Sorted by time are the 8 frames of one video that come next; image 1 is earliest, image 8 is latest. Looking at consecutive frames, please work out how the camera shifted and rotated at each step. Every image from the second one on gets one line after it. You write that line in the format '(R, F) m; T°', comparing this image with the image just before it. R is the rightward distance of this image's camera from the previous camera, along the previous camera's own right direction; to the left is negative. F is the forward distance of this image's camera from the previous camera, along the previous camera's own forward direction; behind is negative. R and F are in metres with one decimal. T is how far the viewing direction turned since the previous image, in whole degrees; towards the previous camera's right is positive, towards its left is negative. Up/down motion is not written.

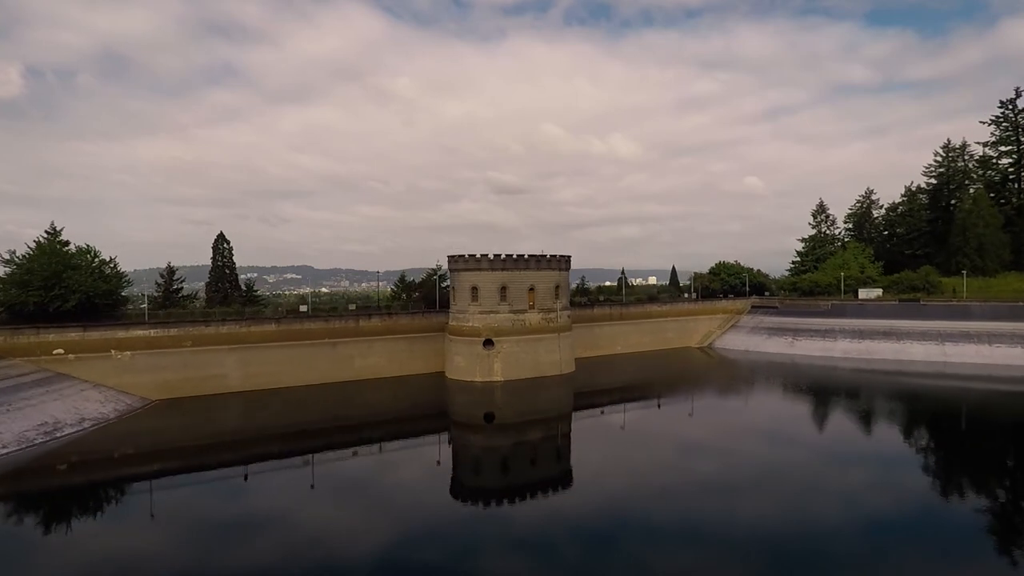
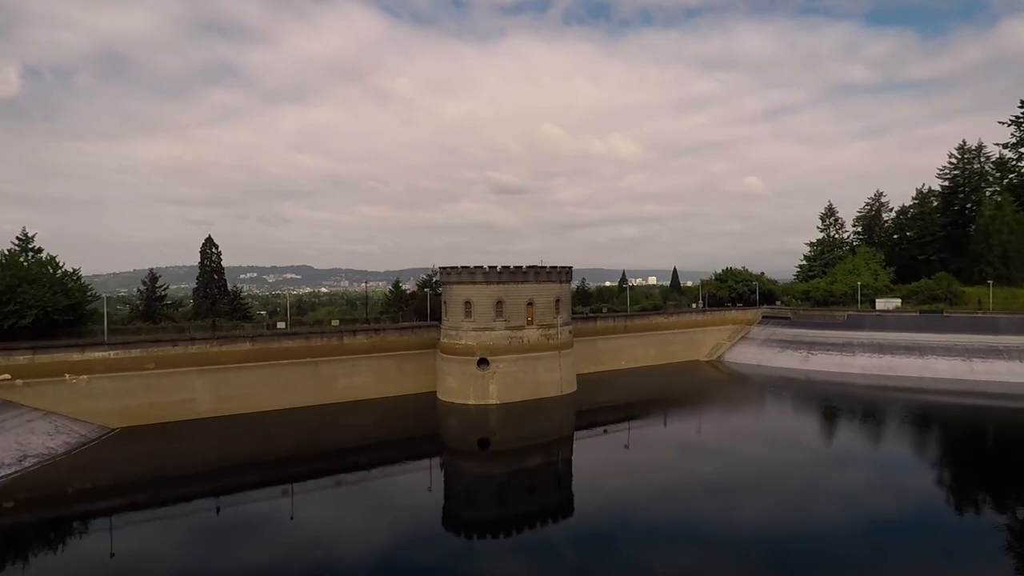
(+0.2, +2.7) m; 0°
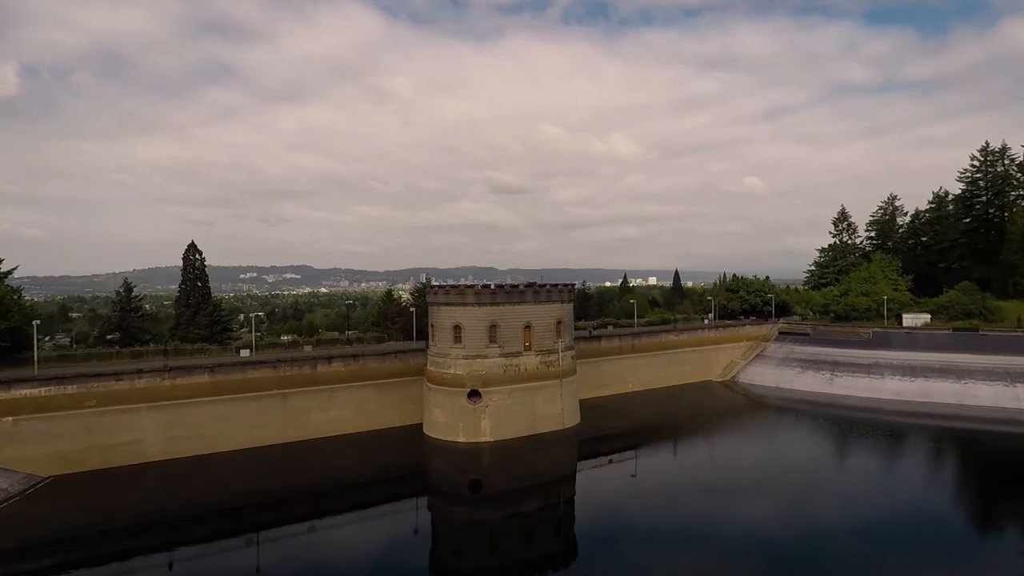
(+0.2, +3.6) m; 0°
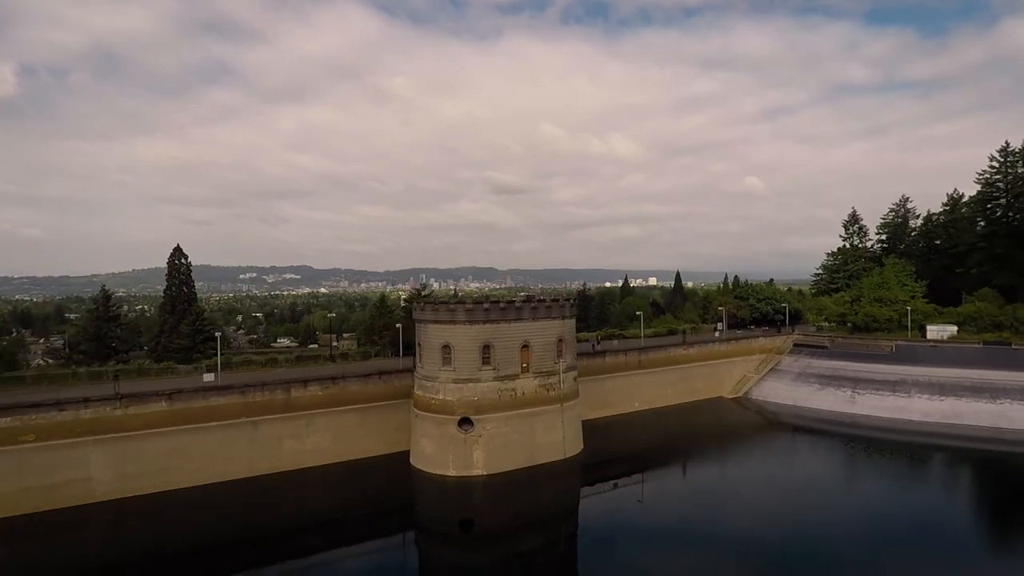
(+0.2, +2.8) m; 0°
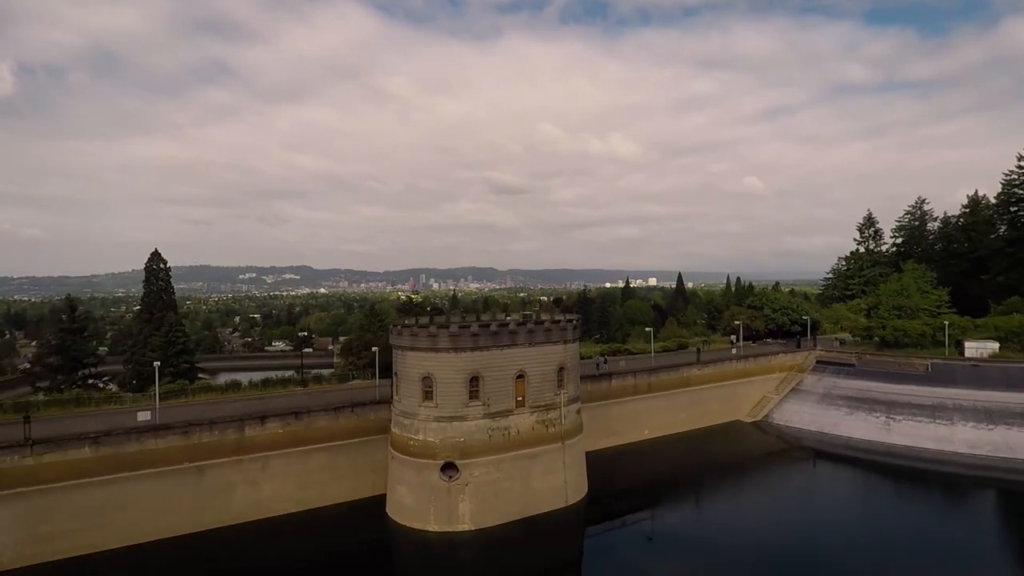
(+0.3, +3.7) m; 0°
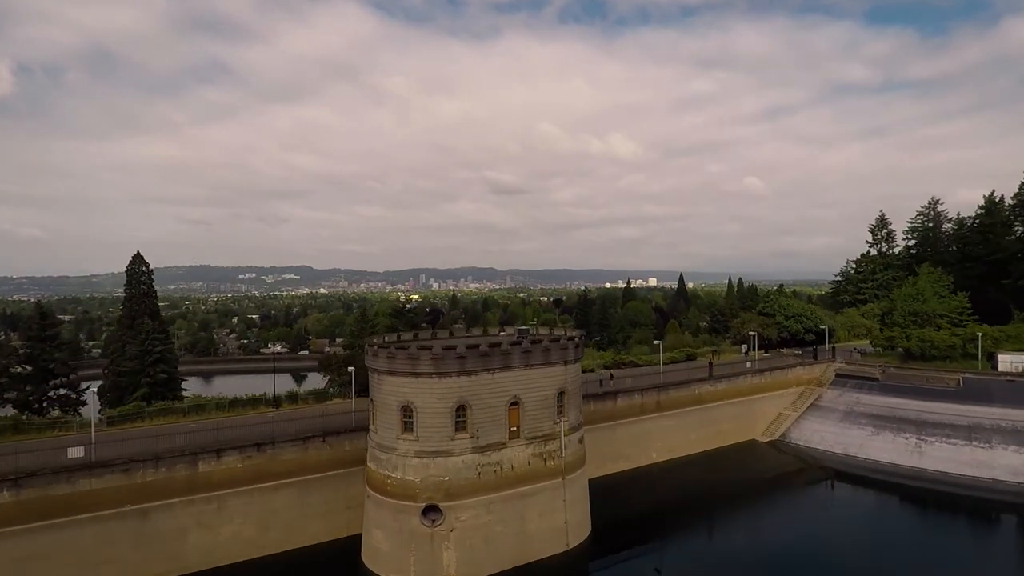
(+0.2, +2.8) m; 0°
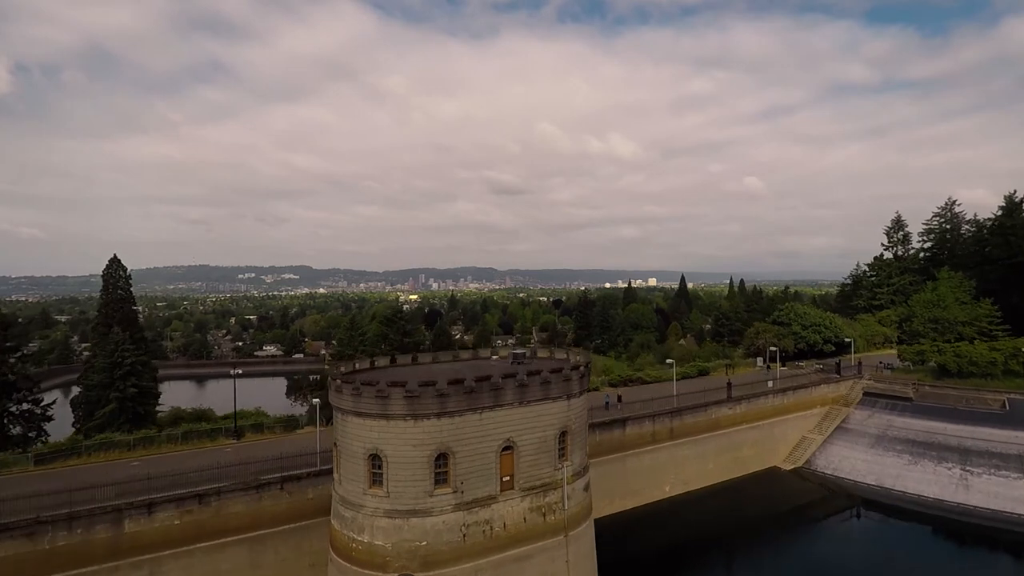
(+0.2, +3.3) m; 0°
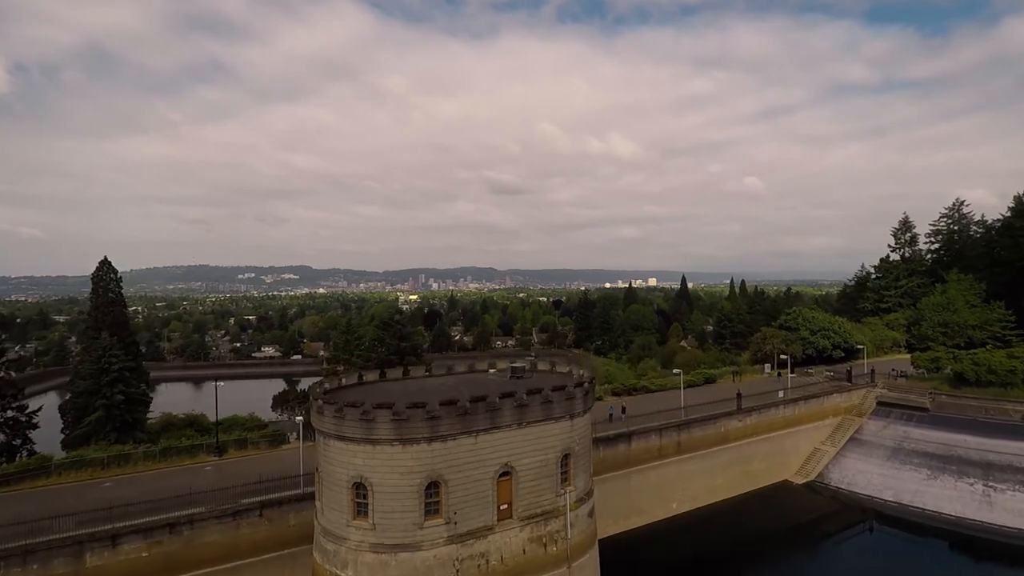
(0.0, +1.3) m; 0°
